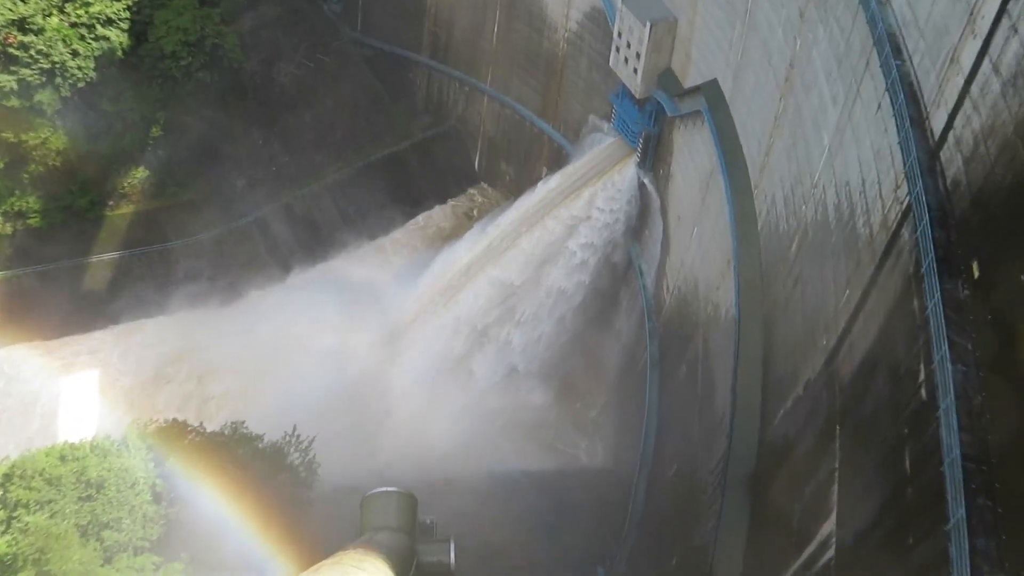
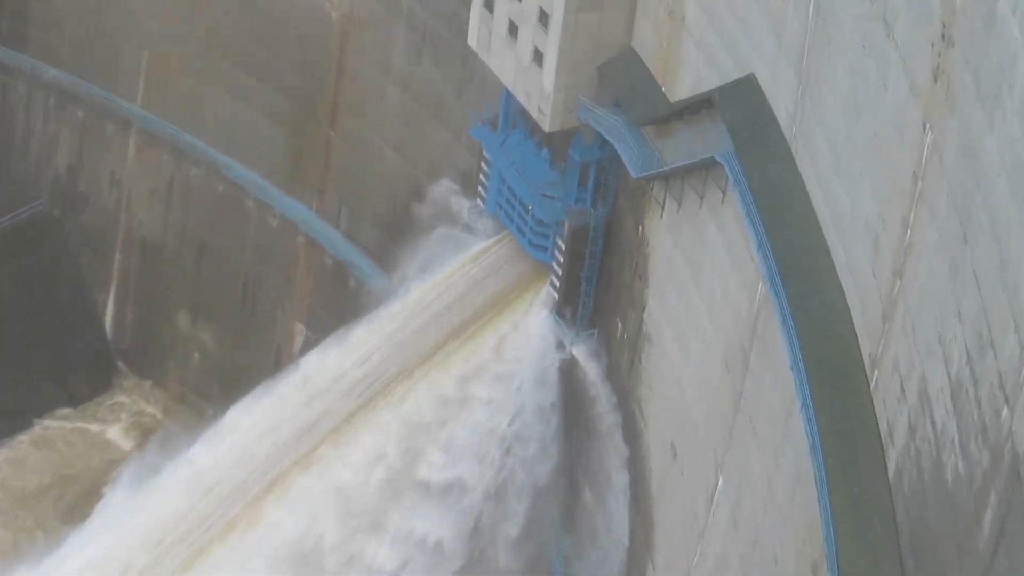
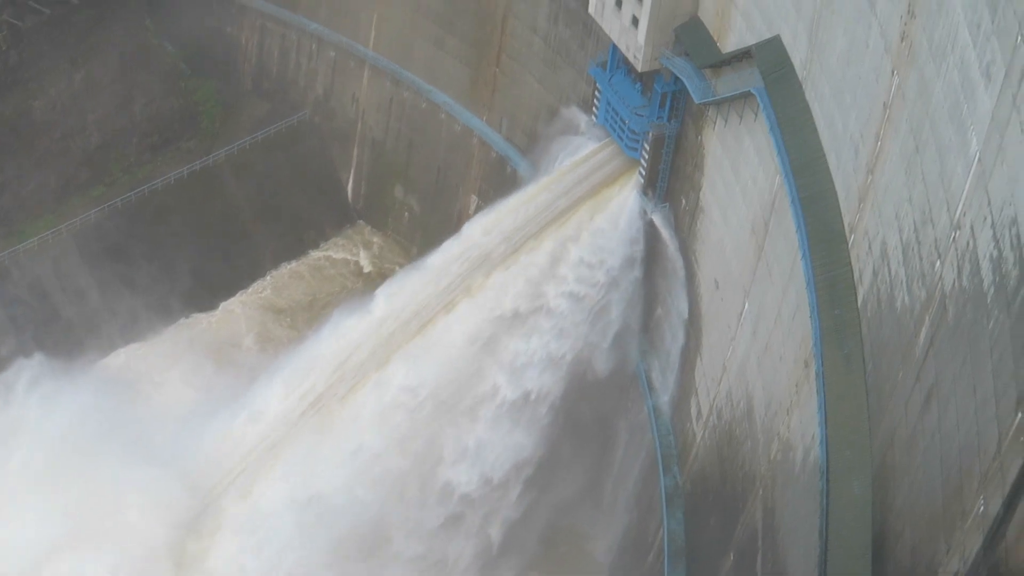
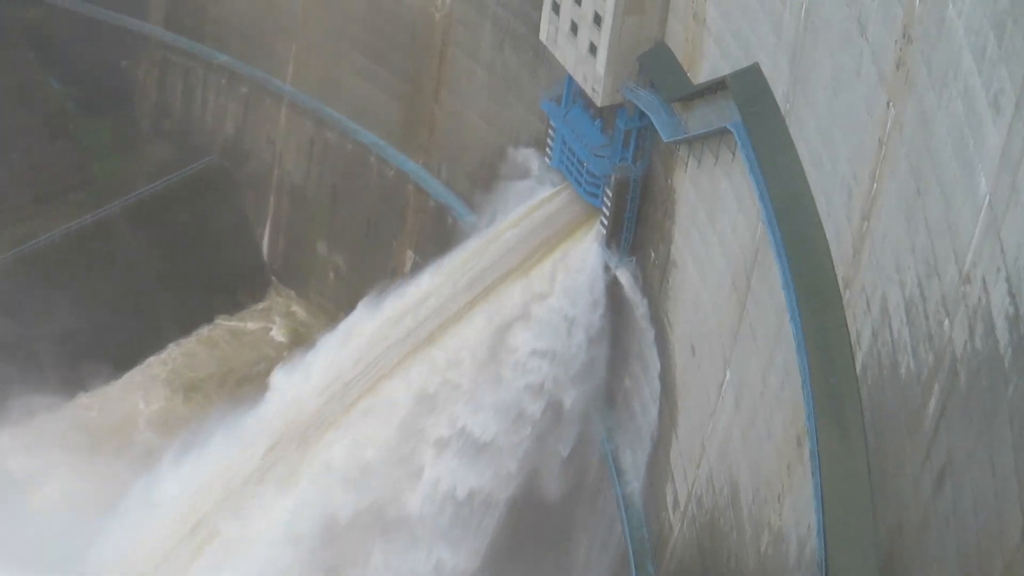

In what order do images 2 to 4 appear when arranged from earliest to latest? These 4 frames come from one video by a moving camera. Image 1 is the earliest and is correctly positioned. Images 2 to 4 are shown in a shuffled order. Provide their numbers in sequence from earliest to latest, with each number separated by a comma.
3, 4, 2
